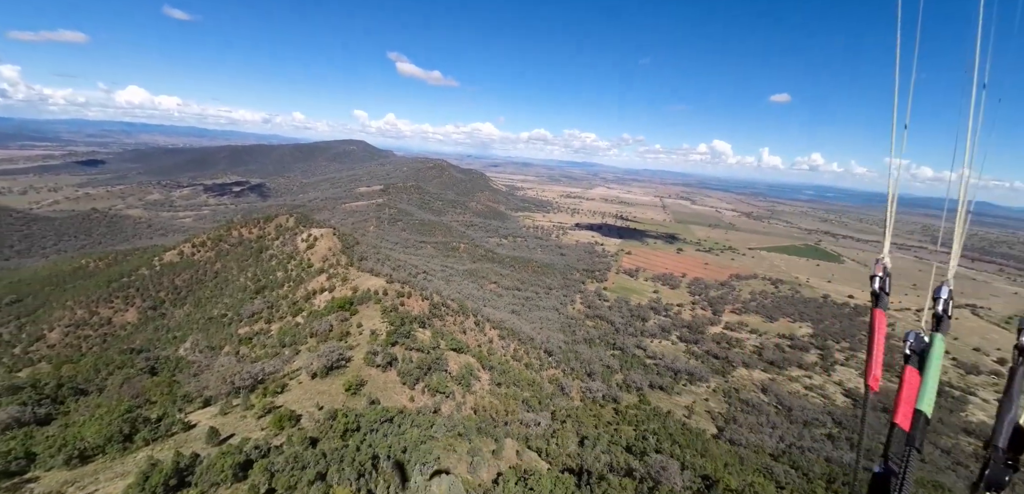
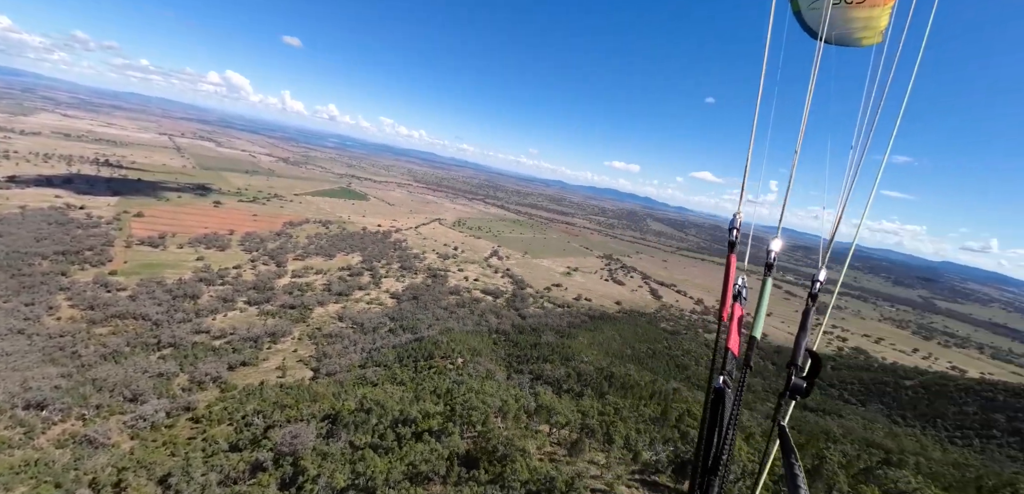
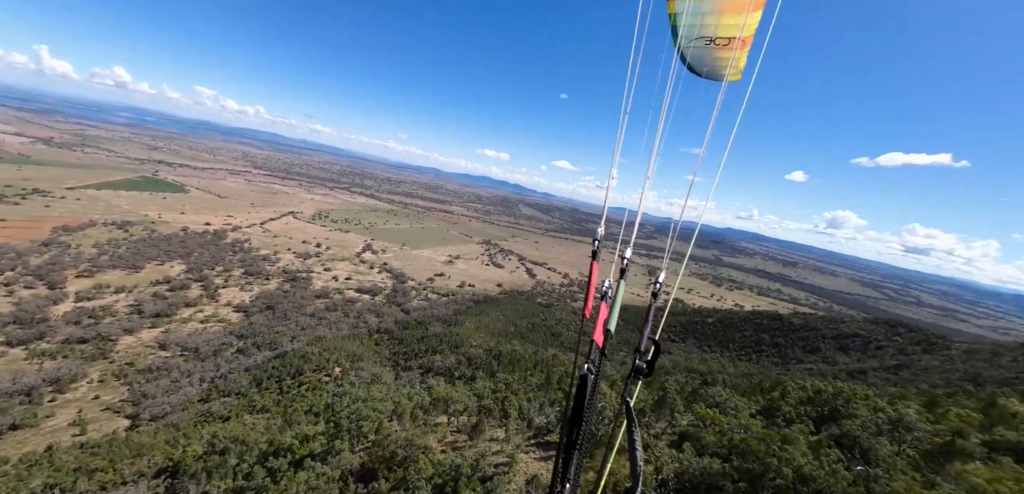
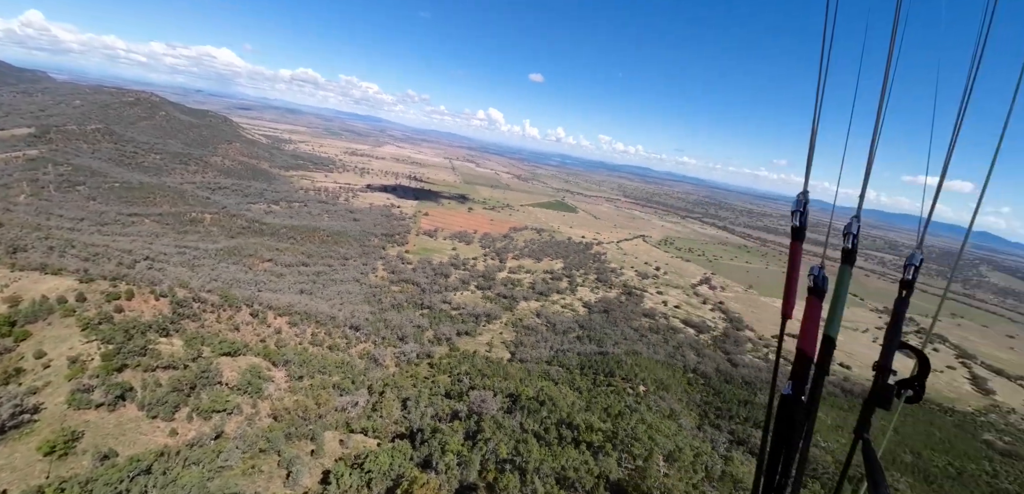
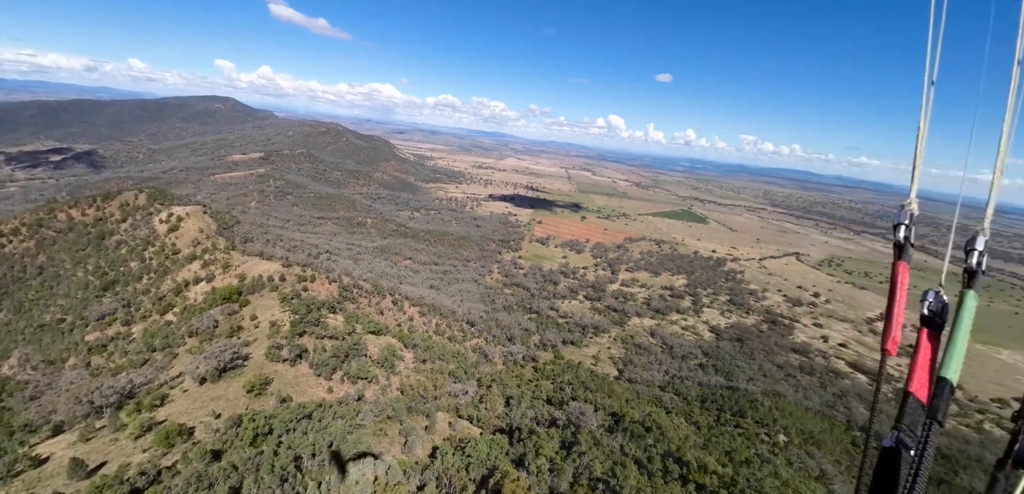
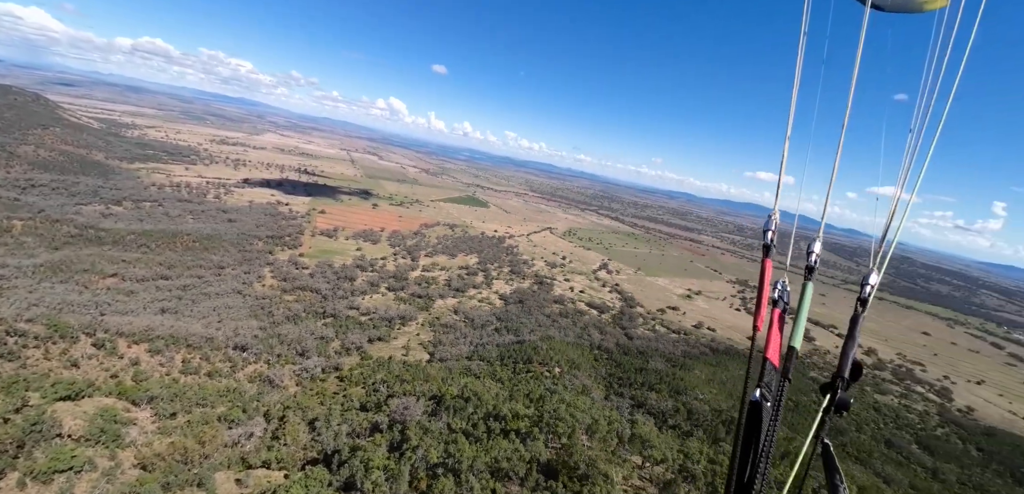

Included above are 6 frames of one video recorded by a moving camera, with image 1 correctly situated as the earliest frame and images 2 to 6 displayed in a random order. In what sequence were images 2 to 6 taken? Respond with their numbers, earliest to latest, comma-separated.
5, 4, 6, 2, 3
